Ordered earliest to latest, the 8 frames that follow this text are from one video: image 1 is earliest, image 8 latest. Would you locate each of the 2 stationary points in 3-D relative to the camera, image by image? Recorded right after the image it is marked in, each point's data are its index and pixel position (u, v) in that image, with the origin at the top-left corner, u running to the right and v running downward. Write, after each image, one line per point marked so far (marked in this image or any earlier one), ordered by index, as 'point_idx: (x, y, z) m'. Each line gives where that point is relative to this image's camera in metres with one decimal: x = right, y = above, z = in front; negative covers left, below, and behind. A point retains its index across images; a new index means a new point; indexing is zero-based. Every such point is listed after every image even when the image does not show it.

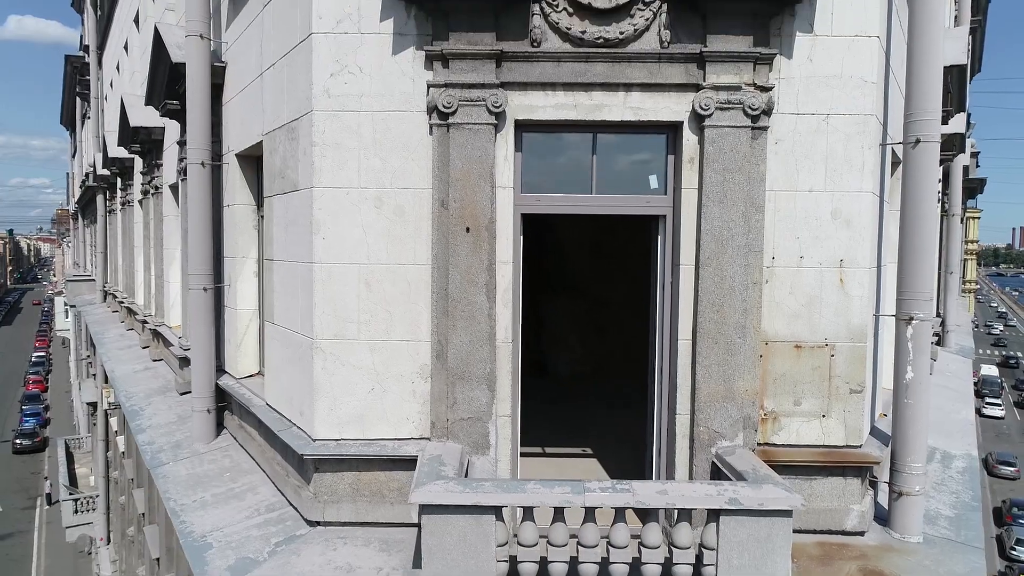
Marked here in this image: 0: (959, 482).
0: (+3.9, -1.7, +6.3) m
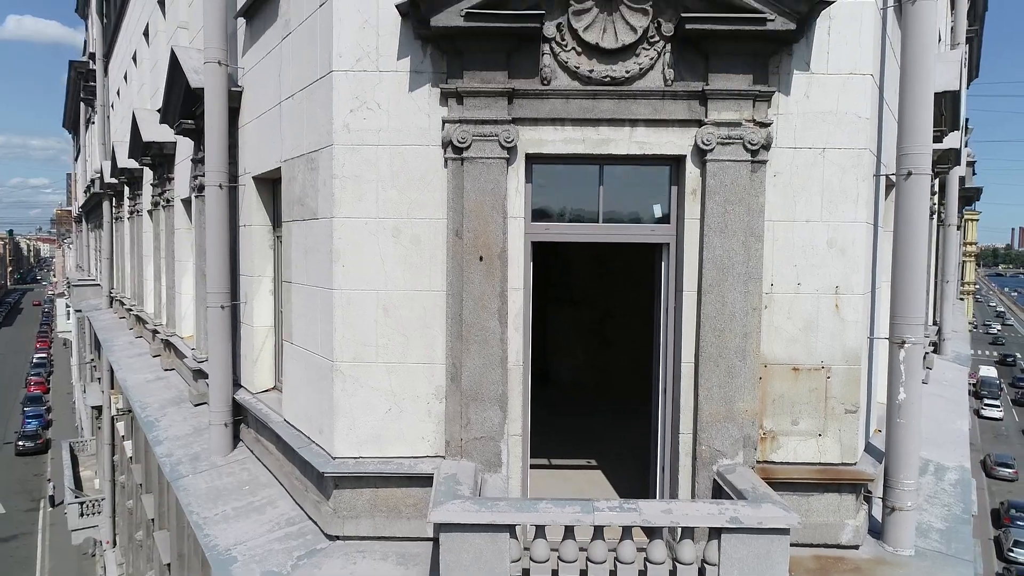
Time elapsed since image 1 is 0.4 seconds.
0: (+4.0, -1.9, +6.5) m
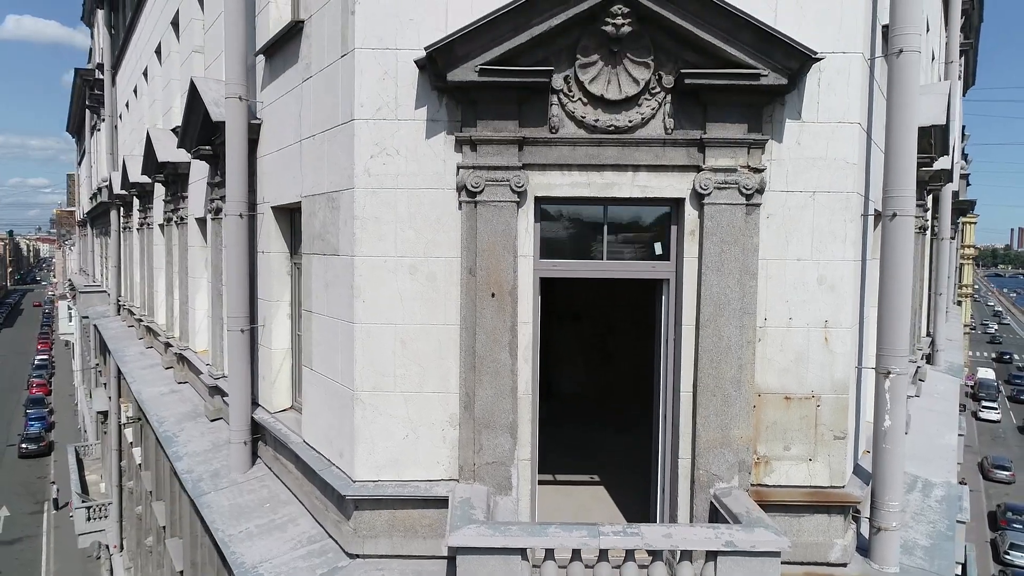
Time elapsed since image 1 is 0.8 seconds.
0: (+4.0, -2.1, +6.8) m
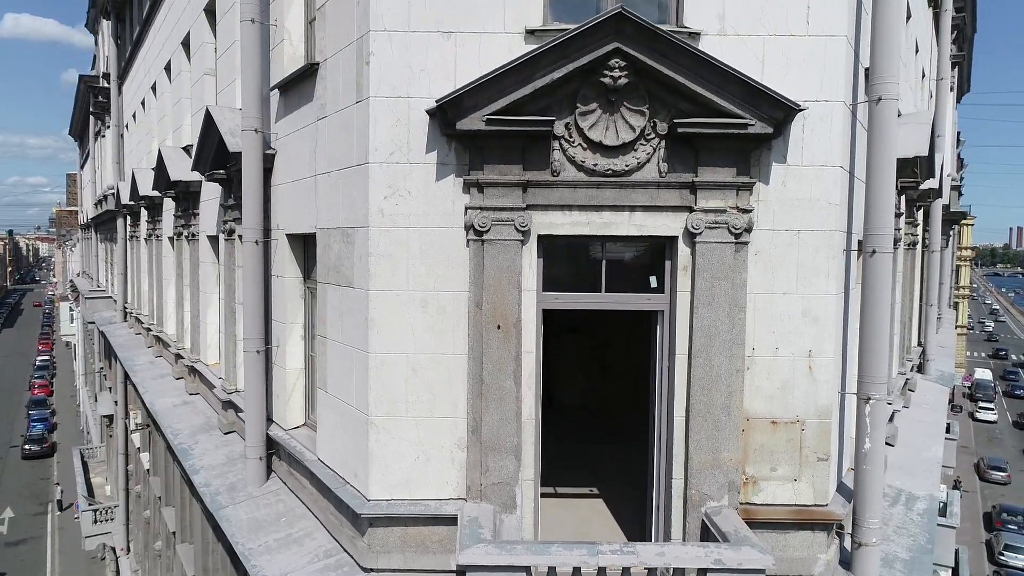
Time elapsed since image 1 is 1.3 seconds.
0: (+4.1, -2.4, +7.2) m
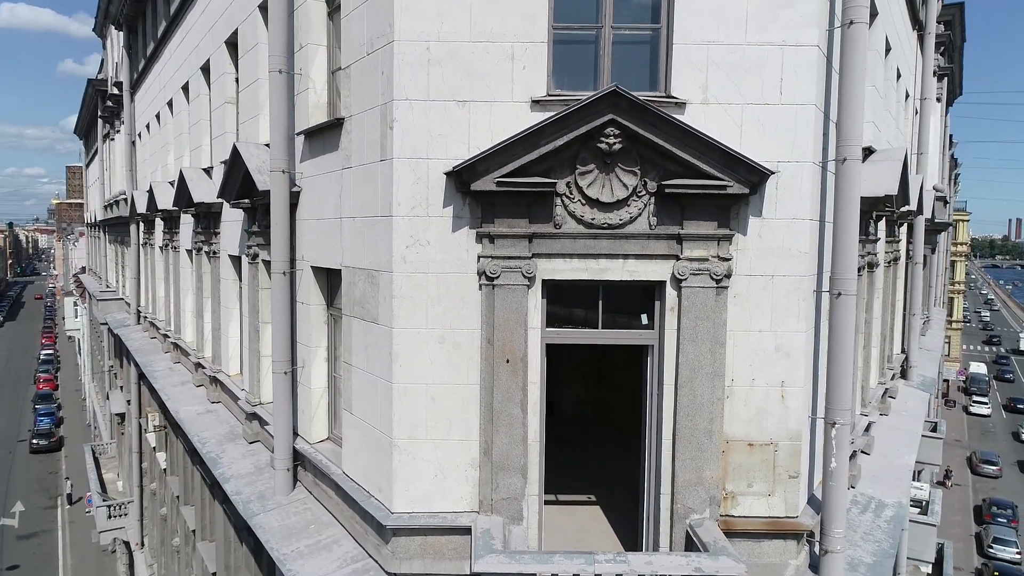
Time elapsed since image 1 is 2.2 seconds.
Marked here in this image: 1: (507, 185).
0: (+4.1, -2.7, +8.0) m
1: (0.0, +0.9, +6.1) m
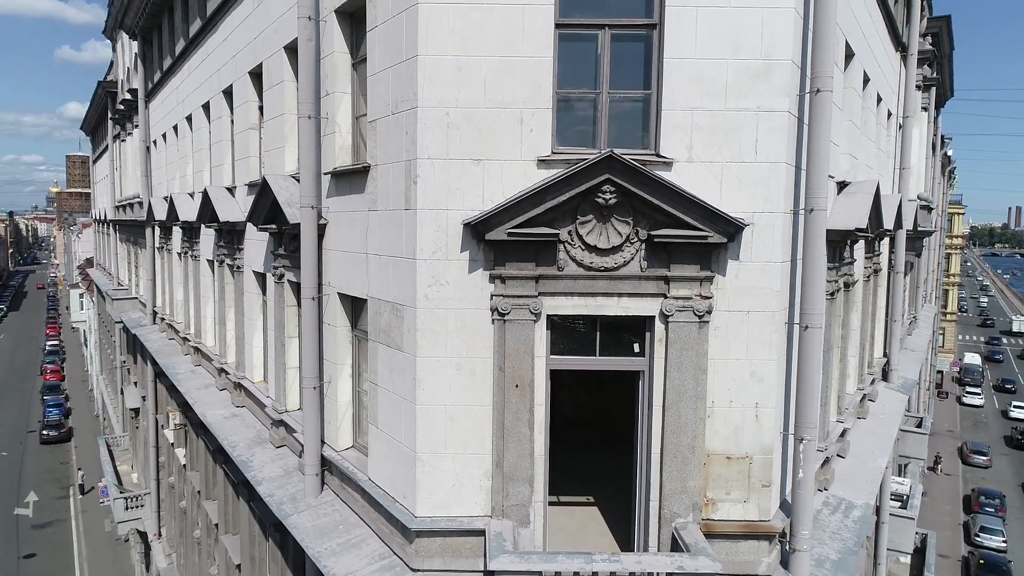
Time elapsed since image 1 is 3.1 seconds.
0: (+4.2, -3.0, +9.0) m
1: (0.0, +0.5, +7.1) m
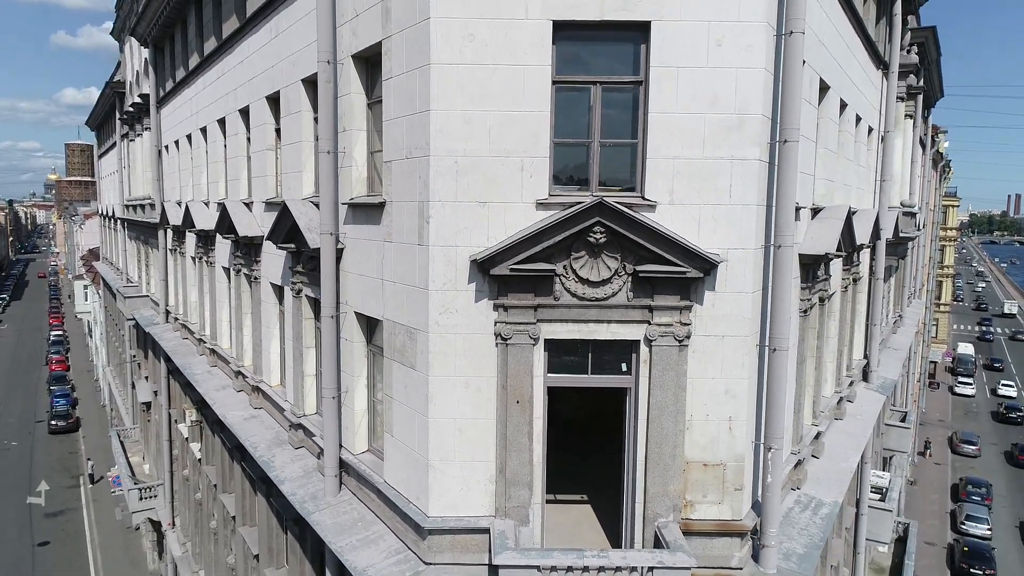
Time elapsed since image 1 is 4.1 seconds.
0: (+4.2, -3.3, +10.0) m
1: (+0.1, +0.2, +8.0) m
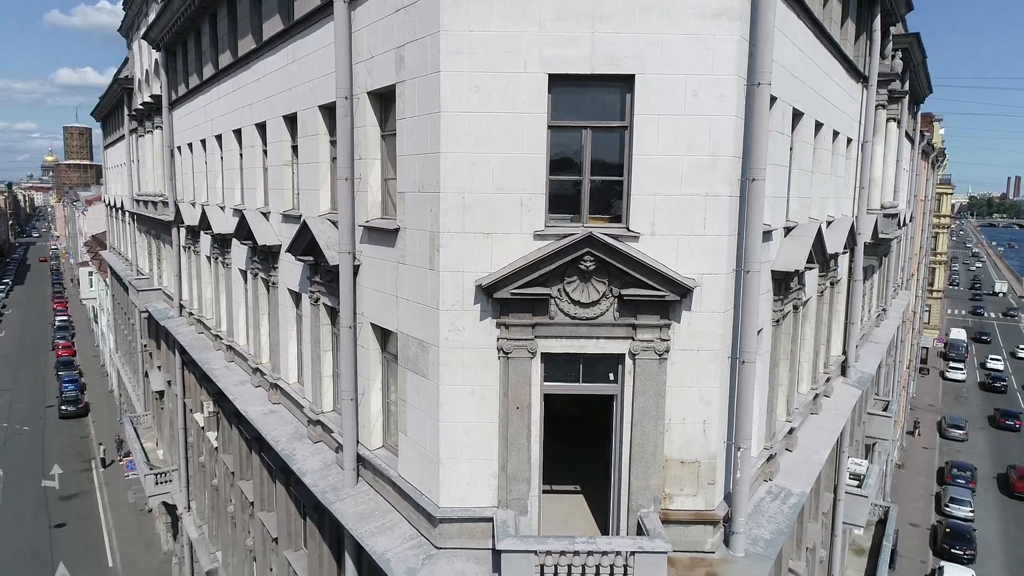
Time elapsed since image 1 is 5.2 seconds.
0: (+4.2, -3.5, +11.2) m
1: (+0.1, -0.1, +9.1) m
